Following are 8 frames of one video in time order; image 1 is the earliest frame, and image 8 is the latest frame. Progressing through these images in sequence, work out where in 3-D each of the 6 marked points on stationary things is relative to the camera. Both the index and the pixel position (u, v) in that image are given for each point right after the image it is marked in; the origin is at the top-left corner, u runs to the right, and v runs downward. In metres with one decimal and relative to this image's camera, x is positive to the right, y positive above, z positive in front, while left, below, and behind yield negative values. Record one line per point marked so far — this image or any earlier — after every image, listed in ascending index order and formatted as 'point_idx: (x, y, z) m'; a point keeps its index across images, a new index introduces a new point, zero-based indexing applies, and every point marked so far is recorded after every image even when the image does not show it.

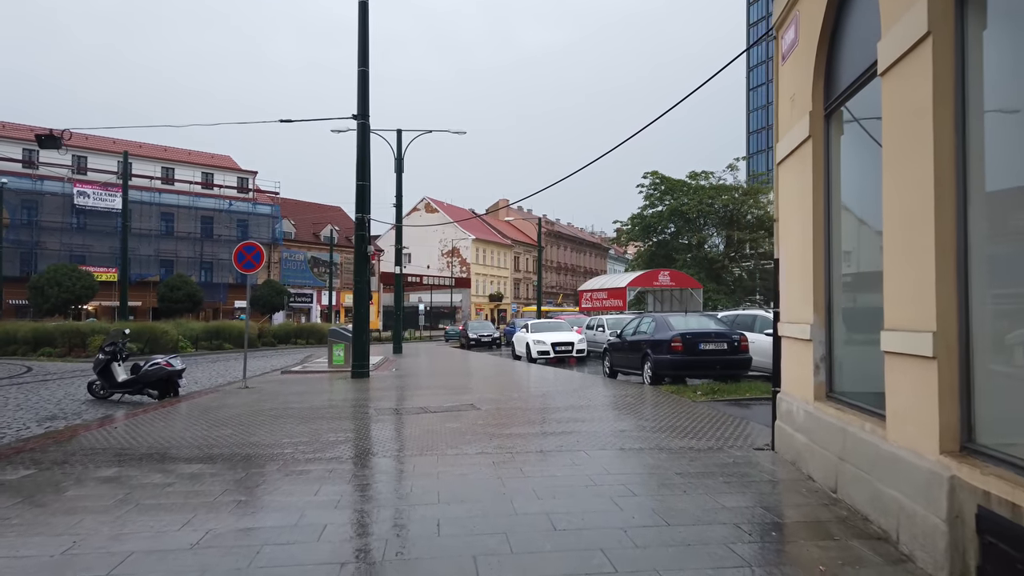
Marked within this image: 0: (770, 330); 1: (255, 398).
0: (+5.1, -0.8, +14.7) m
1: (-4.6, -2.0, +13.4) m
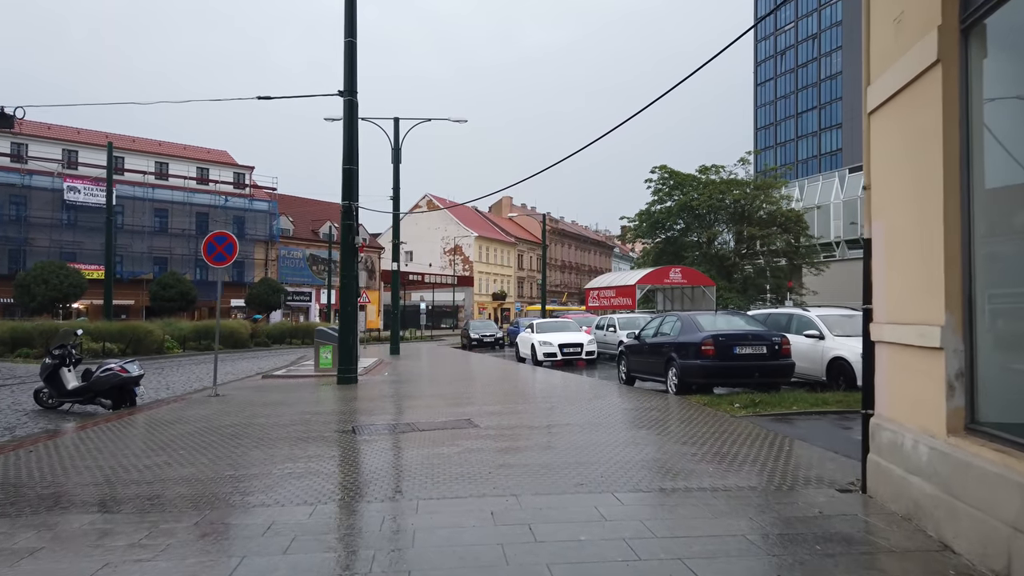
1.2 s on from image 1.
0: (+5.2, -0.7, +12.9) m
1: (-4.6, -1.9, +11.7) m
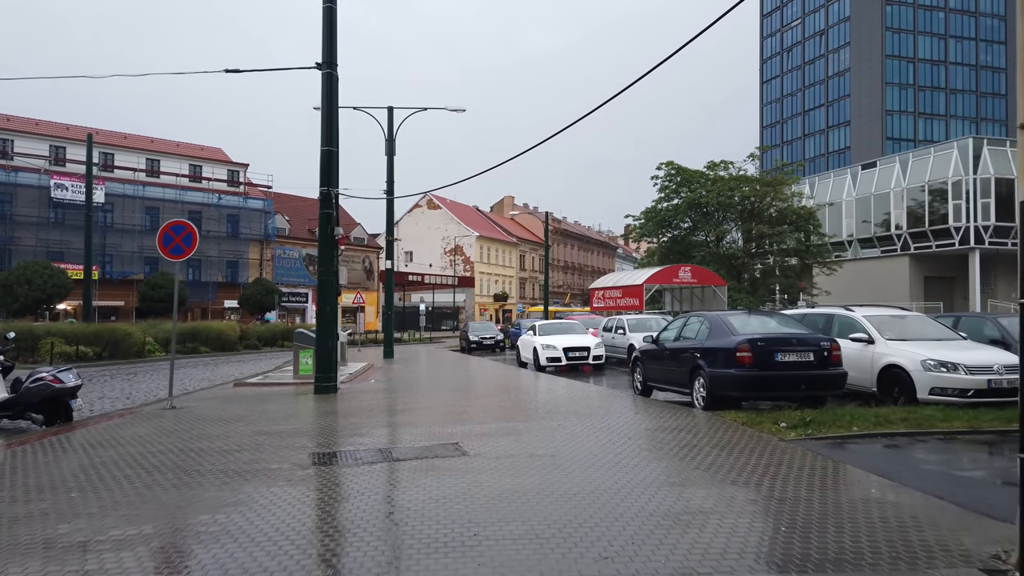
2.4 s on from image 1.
0: (+5.2, -0.7, +11.1) m
1: (-4.6, -1.8, +9.9) m
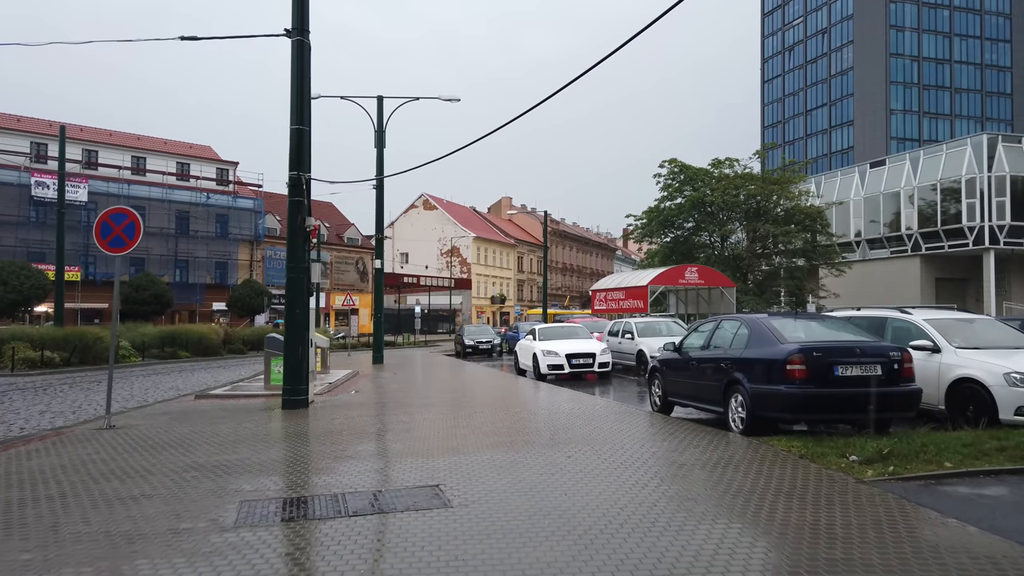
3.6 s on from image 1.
0: (+5.1, -0.7, +9.3) m
1: (-4.6, -1.8, +8.1) m
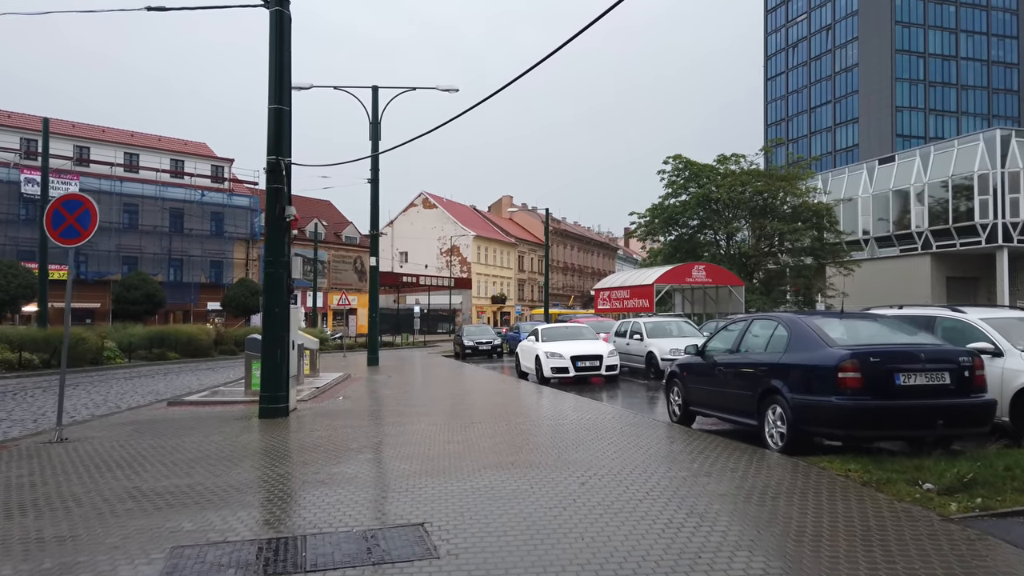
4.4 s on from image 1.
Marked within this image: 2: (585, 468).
0: (+5.1, -0.6, +8.2) m
1: (-4.6, -1.8, +7.0) m
2: (+0.6, -1.6, +6.5) m
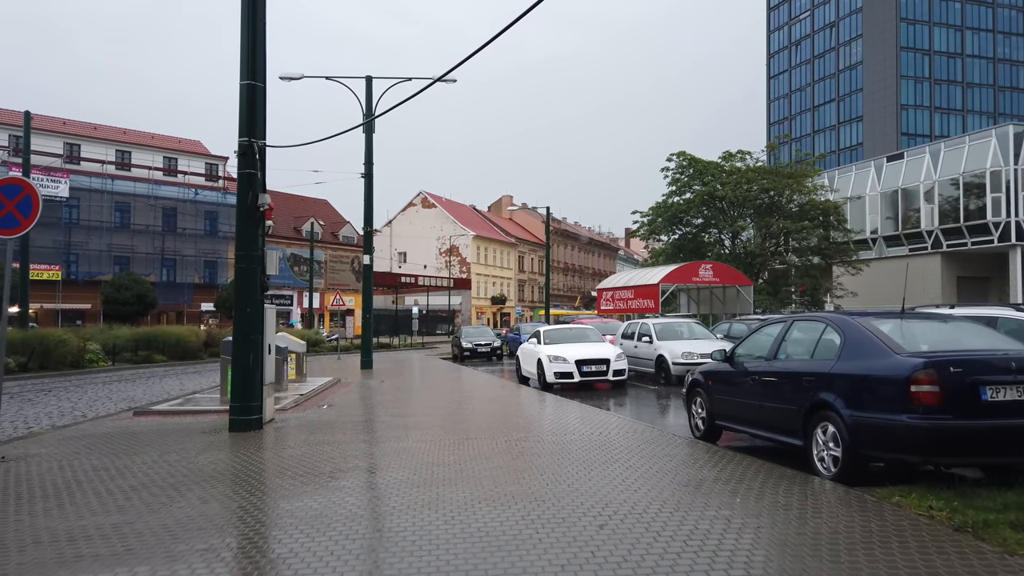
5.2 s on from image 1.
0: (+5.1, -0.6, +7.1) m
1: (-4.6, -1.7, +5.9) m
2: (+0.6, -1.5, +5.3) m
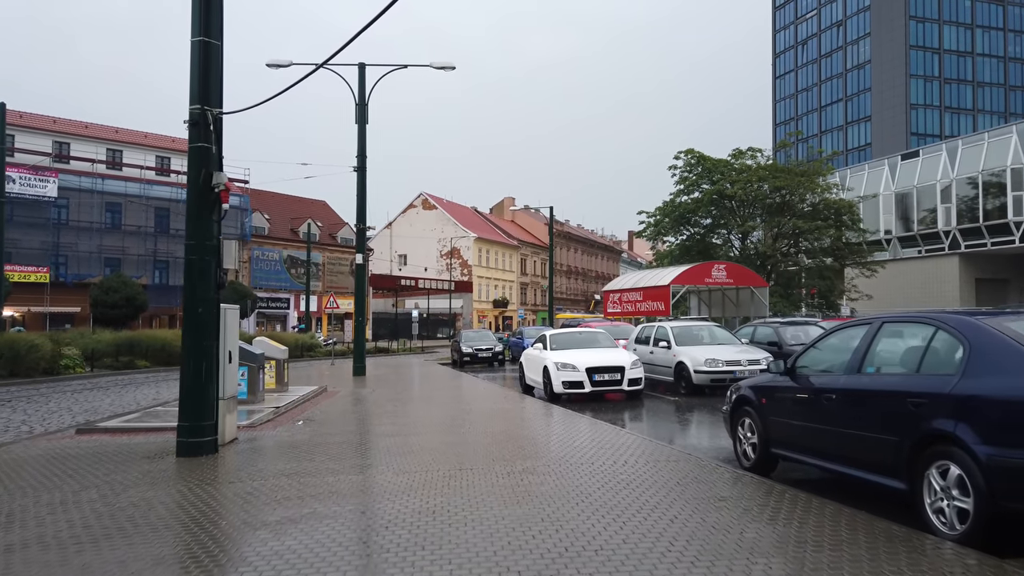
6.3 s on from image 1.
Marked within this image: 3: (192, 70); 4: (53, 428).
0: (+5.2, -0.5, +5.5) m
1: (-4.6, -1.7, +4.3) m
2: (+0.6, -1.5, +3.7) m
3: (-3.5, +2.4, +8.2) m
4: (-6.9, -2.1, +11.6) m
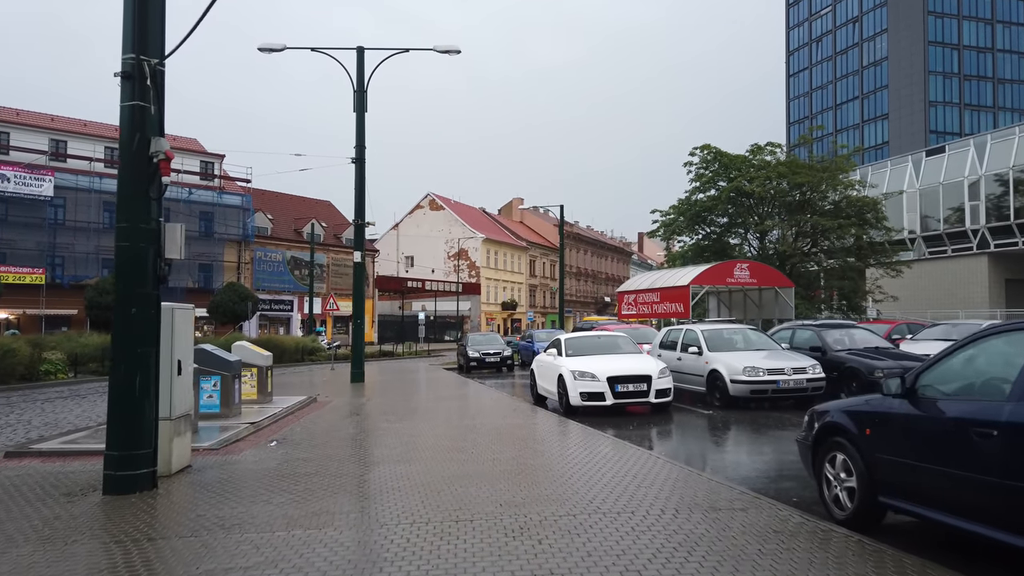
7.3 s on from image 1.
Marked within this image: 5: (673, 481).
0: (+5.2, -0.4, +3.8) m
1: (-4.5, -1.6, +2.7) m
2: (+0.7, -1.4, +2.1) m
3: (-3.4, +2.4, +6.6) m
4: (-6.8, -2.1, +10.0) m
5: (+1.5, -1.8, +6.3) m
